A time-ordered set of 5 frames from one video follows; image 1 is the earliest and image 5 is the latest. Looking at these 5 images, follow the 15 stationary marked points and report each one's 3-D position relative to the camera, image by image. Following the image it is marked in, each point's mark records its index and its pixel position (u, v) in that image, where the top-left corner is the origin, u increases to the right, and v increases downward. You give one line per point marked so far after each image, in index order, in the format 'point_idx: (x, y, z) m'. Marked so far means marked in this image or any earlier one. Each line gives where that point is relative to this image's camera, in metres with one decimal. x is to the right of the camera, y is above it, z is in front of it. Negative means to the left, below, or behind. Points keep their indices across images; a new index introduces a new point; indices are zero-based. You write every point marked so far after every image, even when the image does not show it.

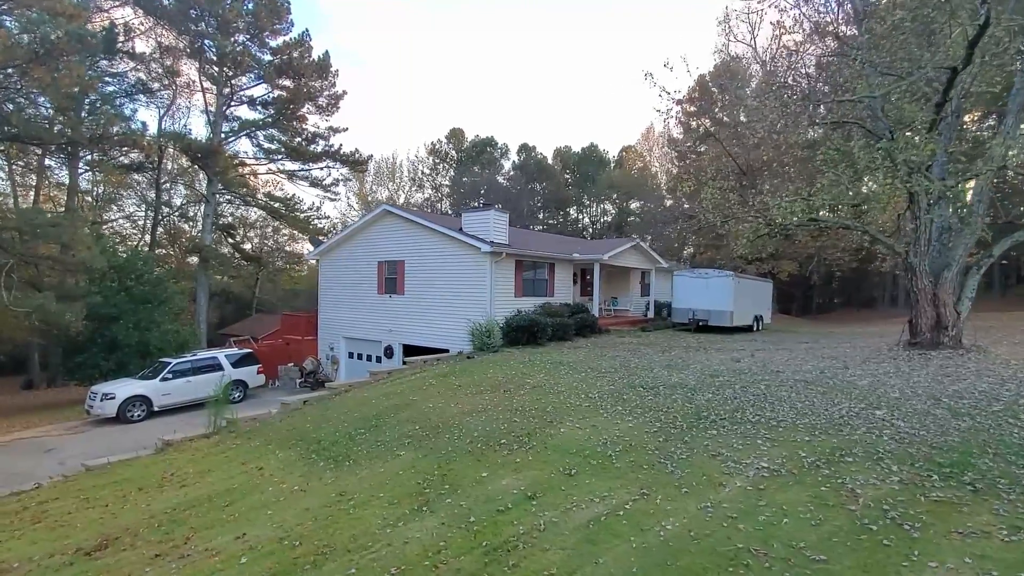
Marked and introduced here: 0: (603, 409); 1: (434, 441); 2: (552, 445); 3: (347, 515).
0: (+1.4, -1.9, +7.9) m
1: (-1.1, -2.2, +7.3) m
2: (+0.6, -2.0, +6.5) m
3: (-1.8, -2.5, +5.4) m
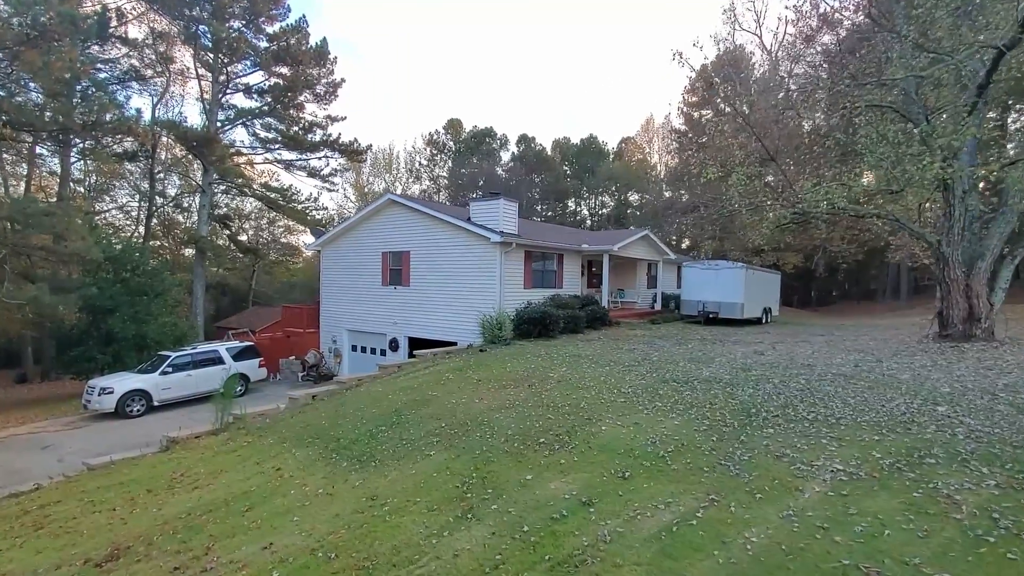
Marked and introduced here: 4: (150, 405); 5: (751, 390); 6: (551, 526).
0: (+1.9, -1.7, +7.4) m
1: (-0.6, -2.1, +6.9) m
2: (+1.1, -1.9, +6.1) m
3: (-1.3, -2.3, +5.0) m
4: (-10.6, -3.4, +14.7) m
5: (+3.9, -1.6, +8.1) m
6: (+0.4, -2.1, +4.5) m
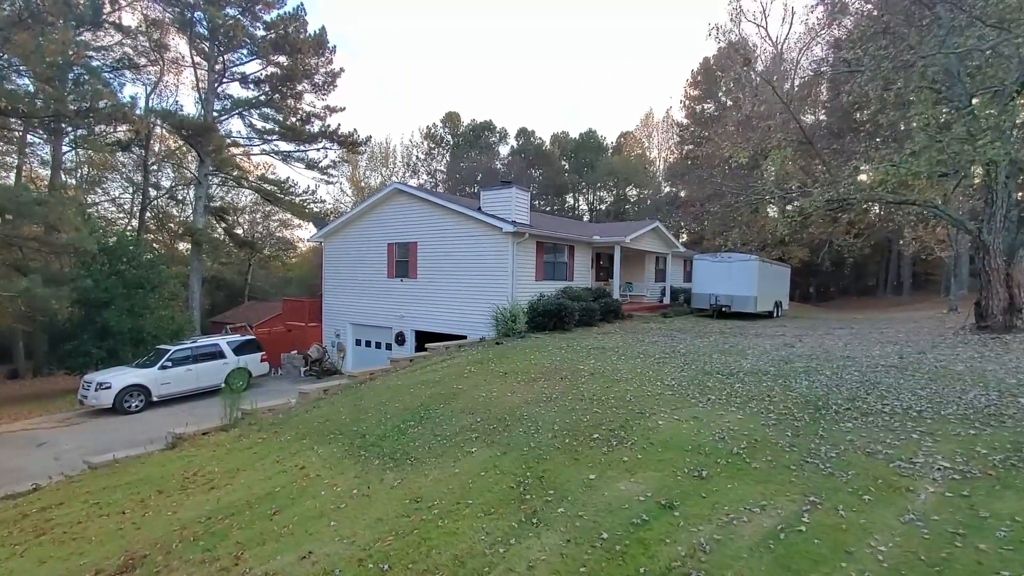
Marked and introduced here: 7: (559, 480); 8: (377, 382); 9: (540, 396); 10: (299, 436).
0: (+2.5, -1.5, +6.9) m
1: (-0.1, -1.9, +6.3) m
2: (+1.6, -1.7, +5.6) m
3: (-0.7, -2.1, +4.4) m
4: (-10.1, -3.1, +14.1) m
5: (+4.4, -1.4, +7.6) m
6: (+1.0, -1.9, +4.0) m
7: (+0.5, -1.9, +5.0) m
8: (-3.1, -2.2, +11.6) m
9: (+0.4, -1.7, +7.9) m
10: (-3.5, -2.5, +8.3) m
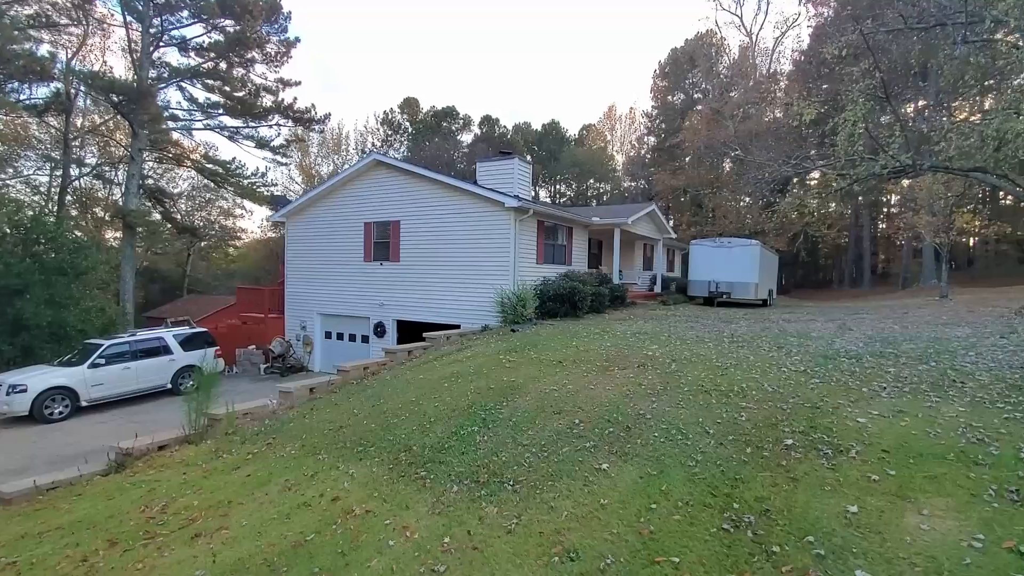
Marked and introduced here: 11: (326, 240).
0: (+3.6, -1.0, +5.3) m
1: (+1.2, -1.4, +4.5) m
2: (+2.9, -1.2, +3.9) m
3: (+0.7, -1.7, +2.5) m
4: (-9.6, -2.6, +11.2) m
5: (+5.5, -0.9, +6.2) m
6: (+2.4, -1.5, +2.2) m
7: (+1.8, -1.4, +3.2) m
8: (-2.4, -1.7, +9.4) m
9: (+1.5, -1.2, +6.1) m
10: (-2.5, -2.0, +6.1) m
11: (-7.2, +1.9, +19.4) m
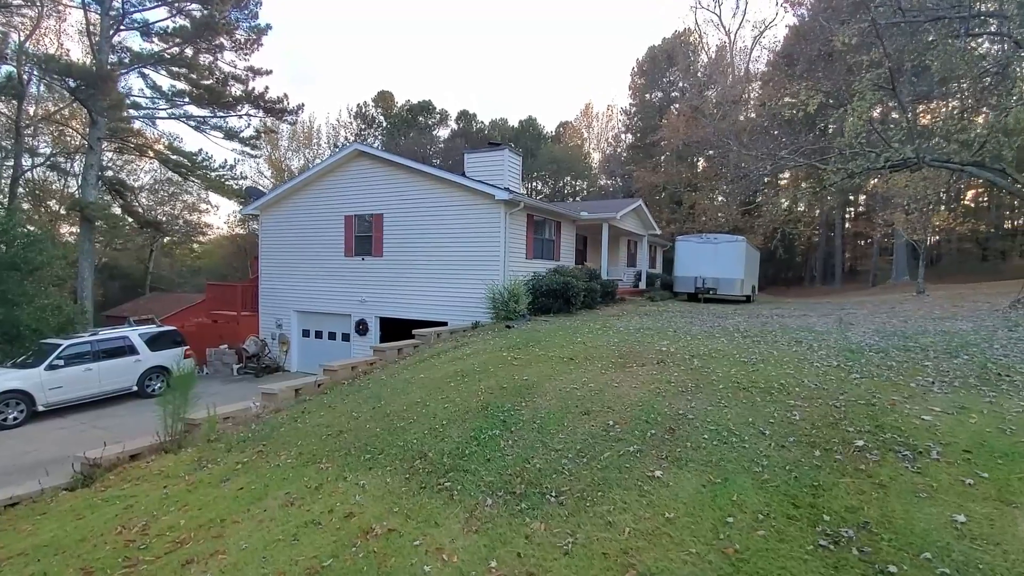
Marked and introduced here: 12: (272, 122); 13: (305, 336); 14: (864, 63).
0: (+3.9, -0.9, +5.0) m
1: (+1.5, -1.3, +4.1) m
2: (+3.3, -1.1, +3.6) m
3: (+1.1, -1.6, +2.1) m
4: (-9.6, -2.5, +10.2) m
5: (+5.7, -0.8, +6.0) m
6: (+2.8, -1.4, +1.9) m
7: (+2.2, -1.3, +2.8) m
8: (-2.4, -1.5, +8.8) m
9: (+1.7, -1.1, +5.7) m
10: (-2.3, -1.9, +5.5) m
11: (-7.7, +2.0, +18.6) m
12: (-9.3, +6.9, +20.2) m
13: (-7.8, -1.9, +19.1) m
14: (+6.2, +4.0, +8.8) m
